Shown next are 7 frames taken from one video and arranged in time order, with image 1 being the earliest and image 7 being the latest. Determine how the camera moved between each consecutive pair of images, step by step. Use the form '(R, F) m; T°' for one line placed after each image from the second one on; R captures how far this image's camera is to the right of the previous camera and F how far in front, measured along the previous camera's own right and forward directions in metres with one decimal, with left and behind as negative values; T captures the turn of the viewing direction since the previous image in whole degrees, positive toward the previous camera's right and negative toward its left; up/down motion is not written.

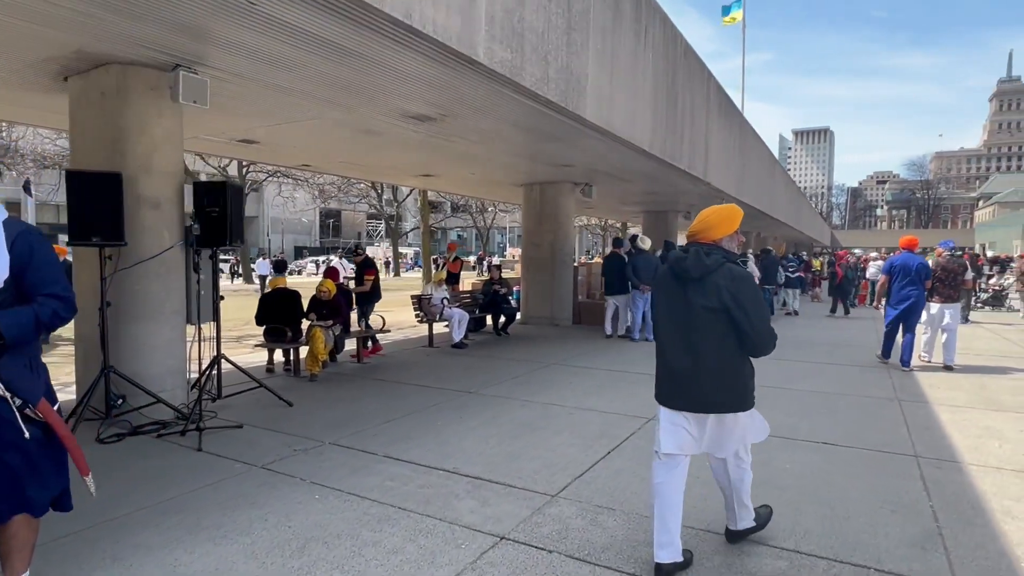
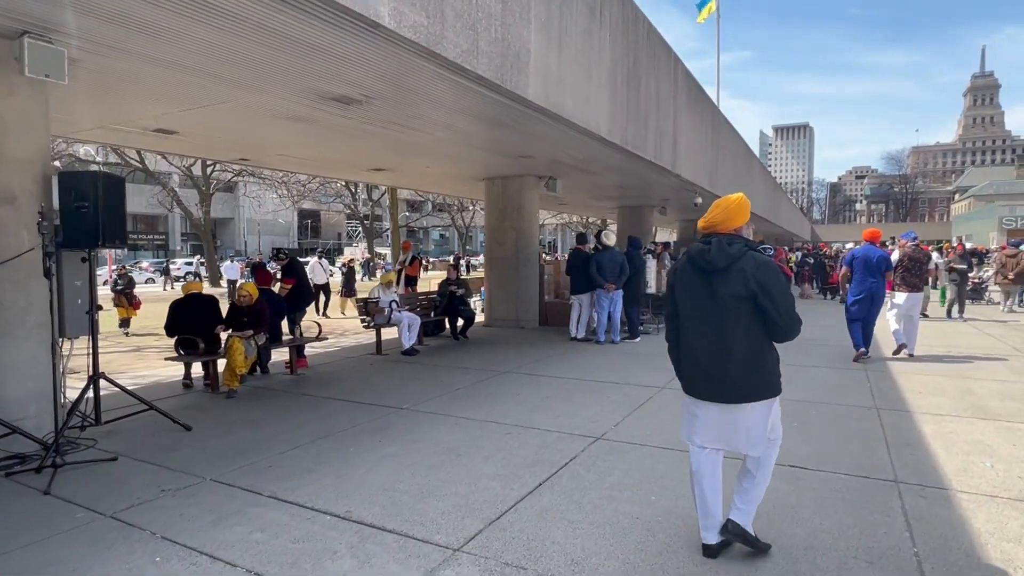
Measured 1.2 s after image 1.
(+0.5, +0.7) m; +1°
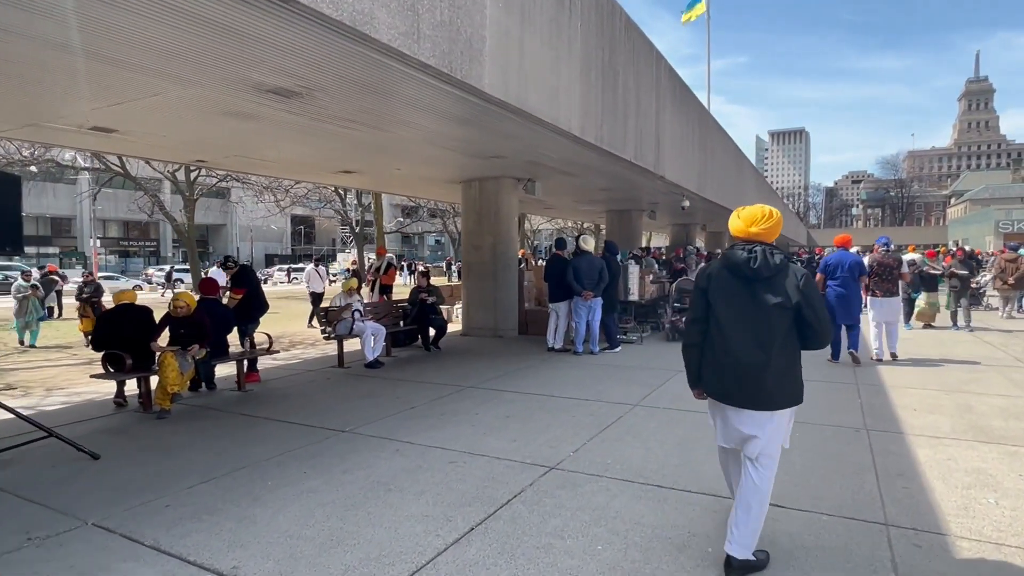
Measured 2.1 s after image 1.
(+0.4, +0.6) m; 0°
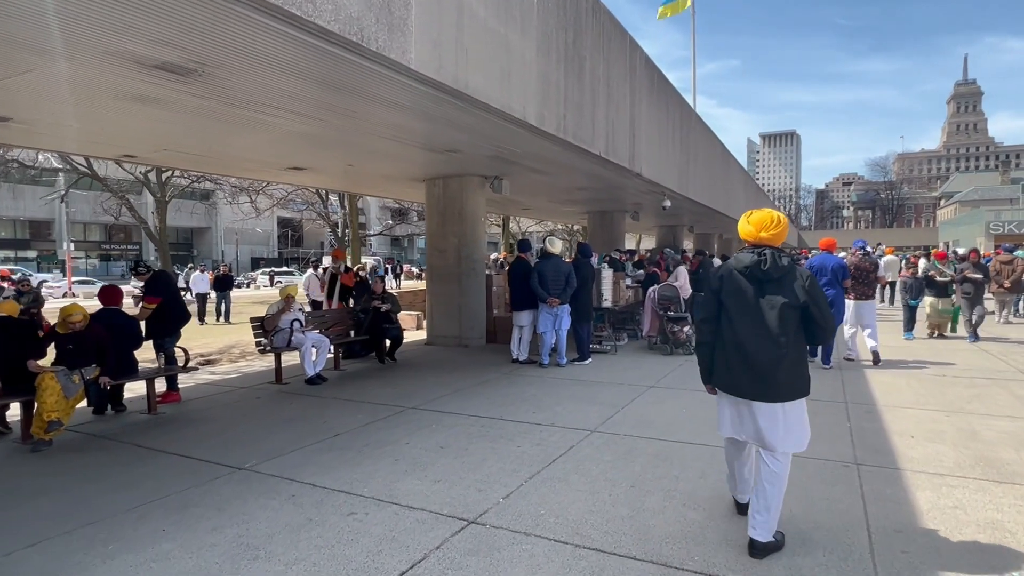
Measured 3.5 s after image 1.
(+0.5, +0.8) m; +1°
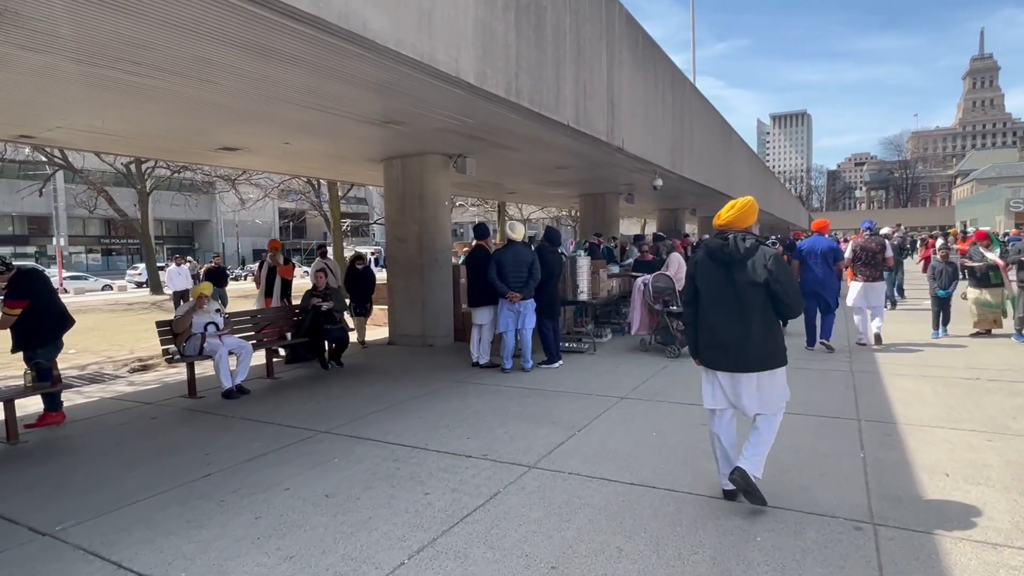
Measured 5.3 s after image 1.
(+0.7, +1.2) m; -1°
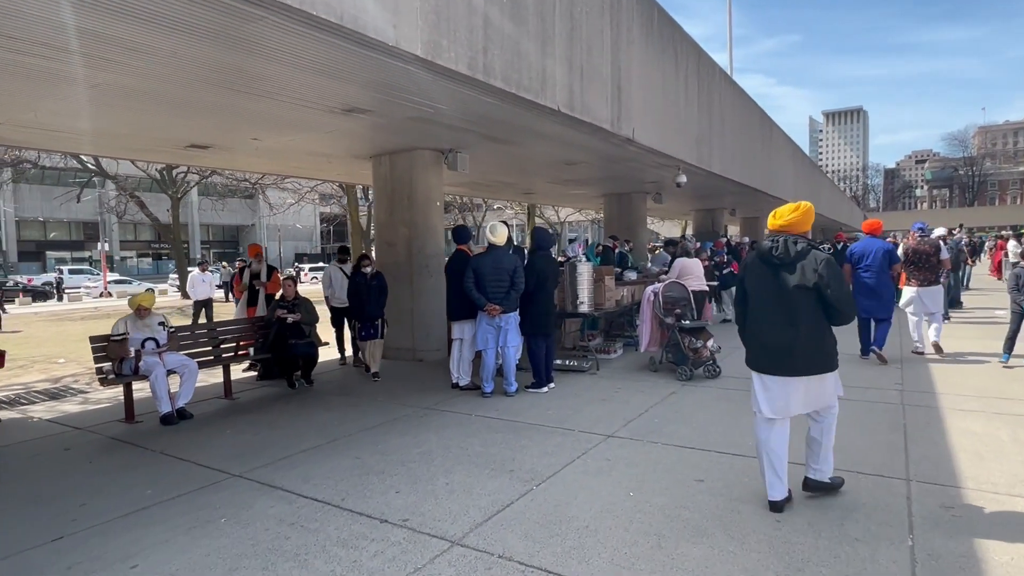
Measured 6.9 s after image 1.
(+0.7, +1.1) m; -4°
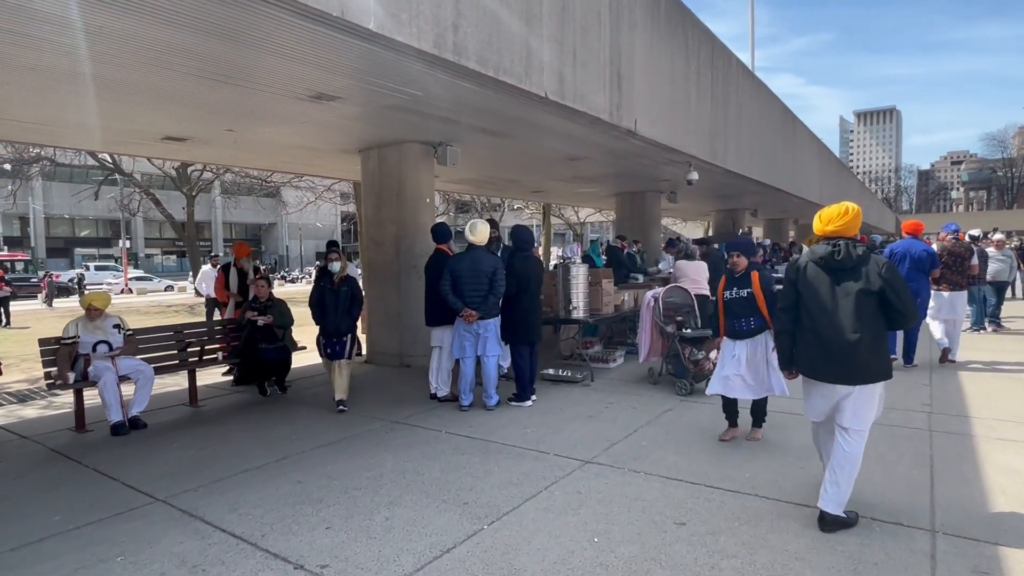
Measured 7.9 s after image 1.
(+0.4, +0.6) m; -2°
